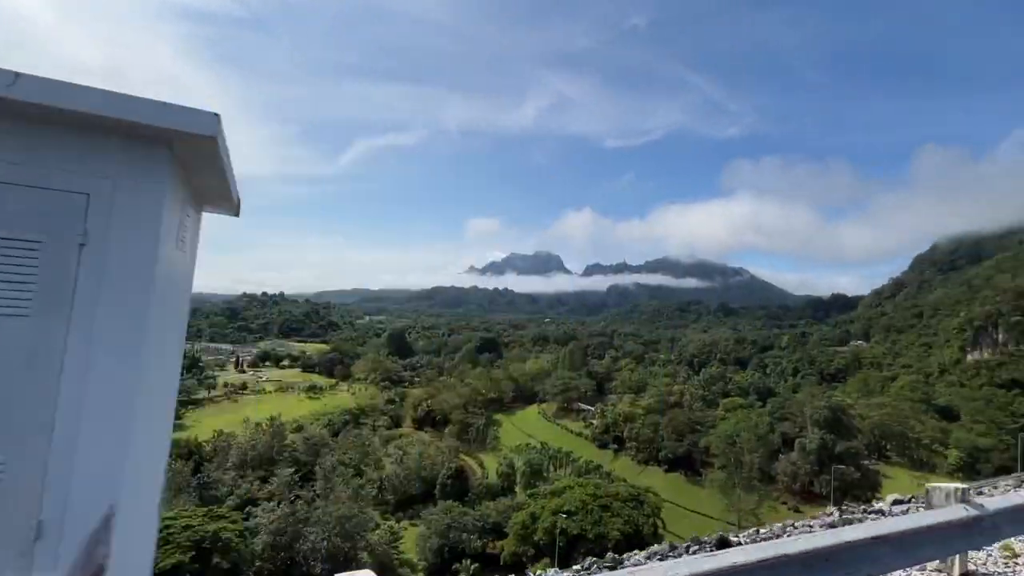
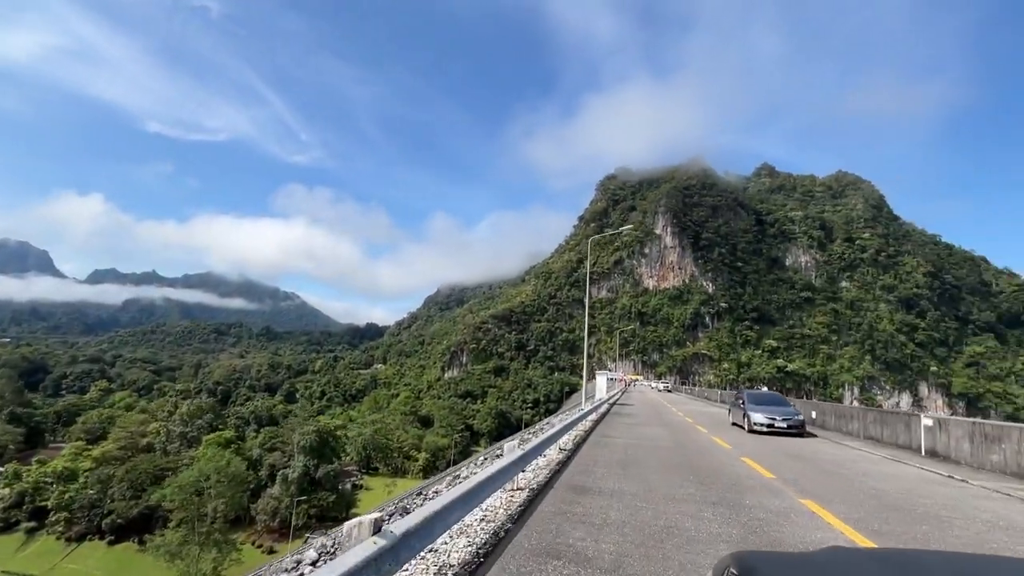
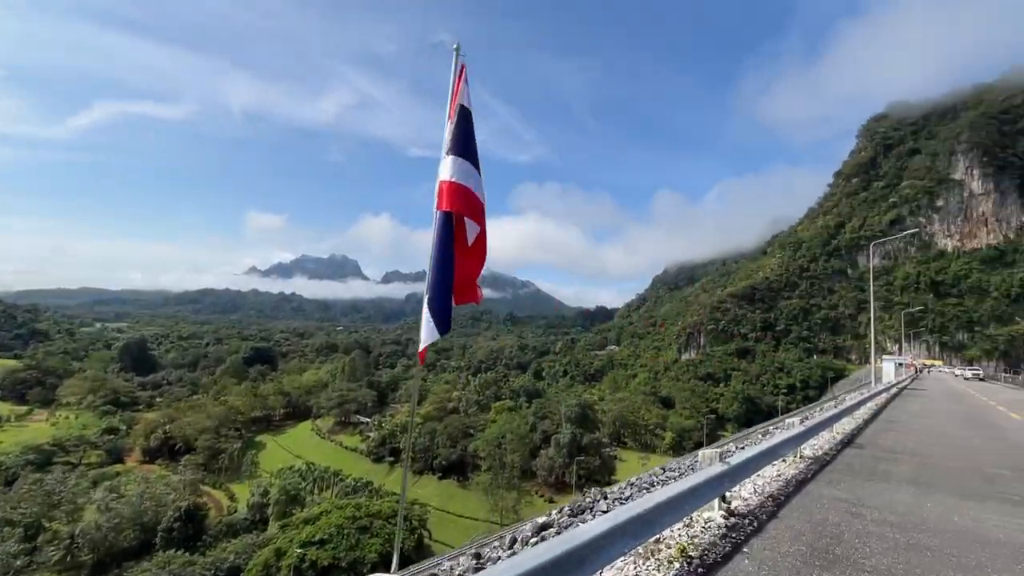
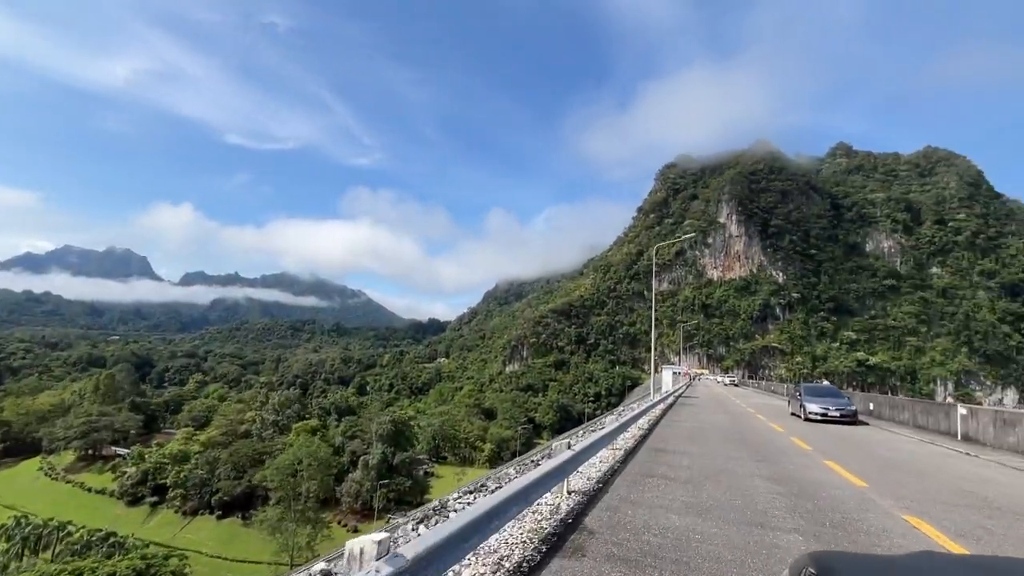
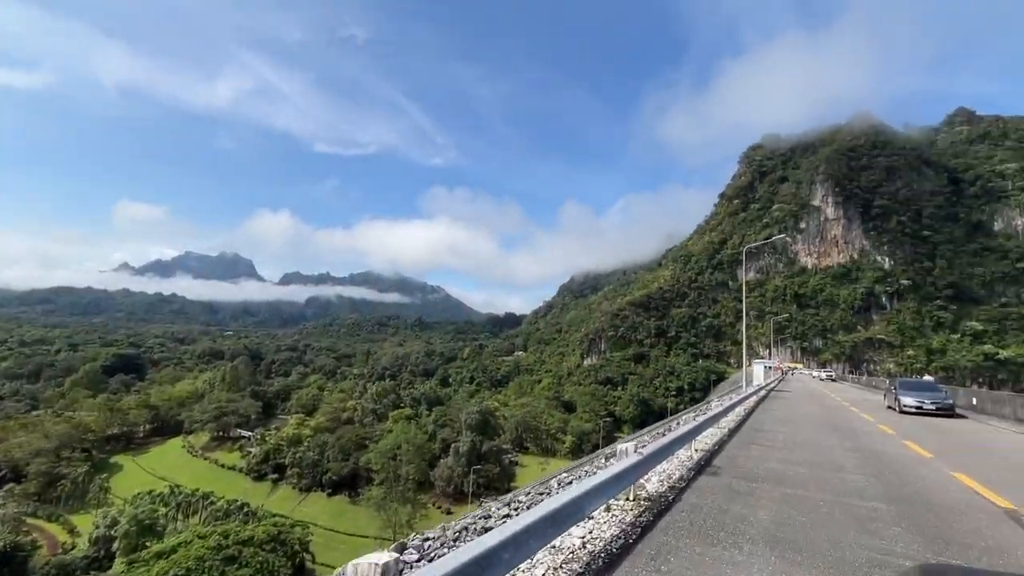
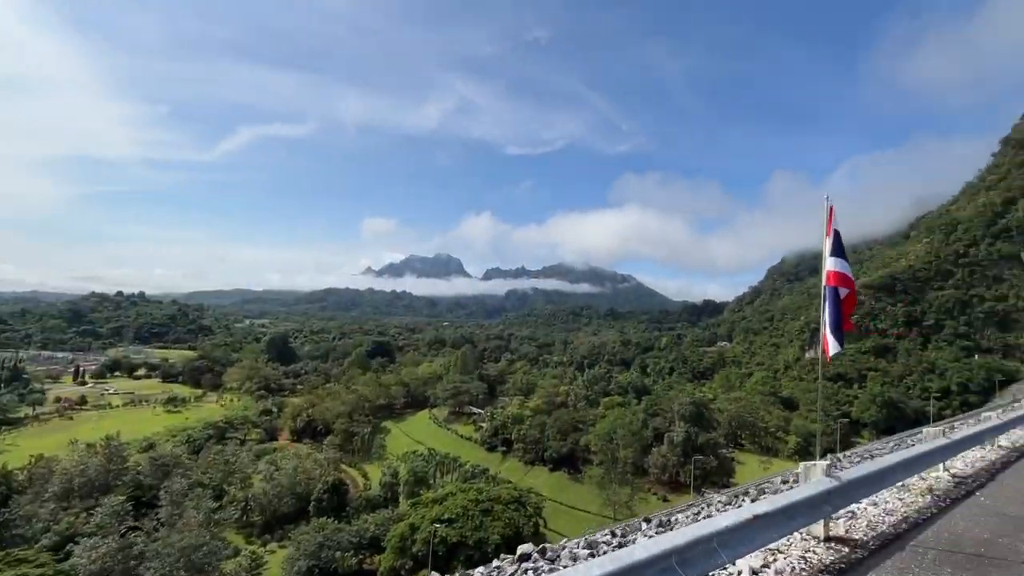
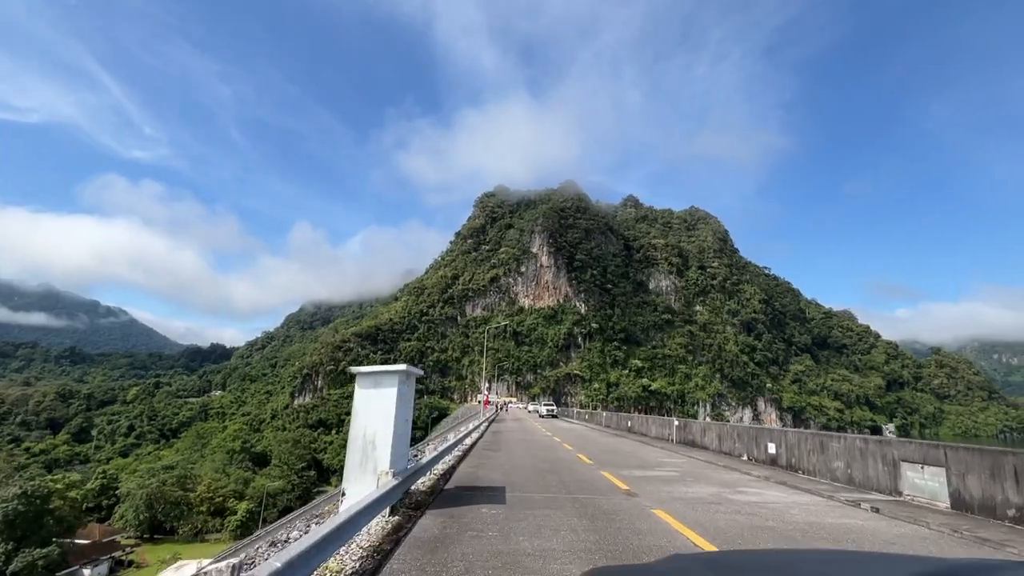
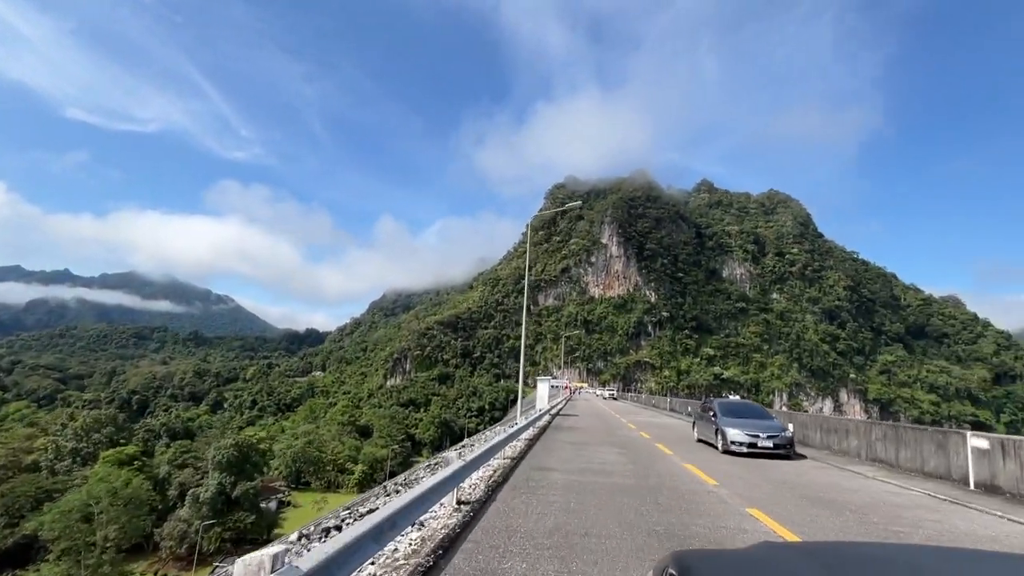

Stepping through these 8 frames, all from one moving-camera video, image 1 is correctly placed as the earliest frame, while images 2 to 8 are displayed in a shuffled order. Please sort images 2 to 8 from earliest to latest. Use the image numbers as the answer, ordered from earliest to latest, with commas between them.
6, 3, 5, 4, 2, 8, 7
